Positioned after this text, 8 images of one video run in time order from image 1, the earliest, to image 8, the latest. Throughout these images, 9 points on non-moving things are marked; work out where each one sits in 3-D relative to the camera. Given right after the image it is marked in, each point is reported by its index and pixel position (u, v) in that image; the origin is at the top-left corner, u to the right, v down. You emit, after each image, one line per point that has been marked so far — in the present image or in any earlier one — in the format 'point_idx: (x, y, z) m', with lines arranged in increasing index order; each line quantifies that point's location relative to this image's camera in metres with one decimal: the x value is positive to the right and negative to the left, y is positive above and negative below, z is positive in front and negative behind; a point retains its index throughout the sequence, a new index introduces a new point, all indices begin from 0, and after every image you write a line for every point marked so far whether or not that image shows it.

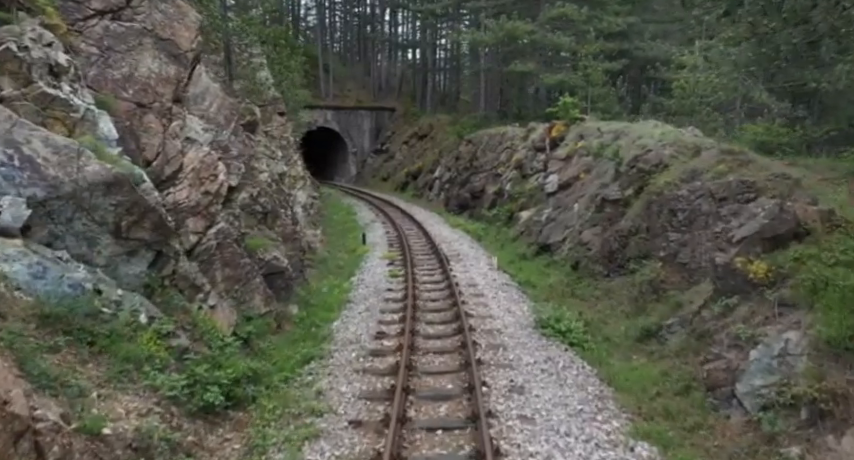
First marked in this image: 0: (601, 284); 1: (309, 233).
0: (+3.6, -1.1, +13.1) m
1: (-3.7, -0.2, +19.9) m
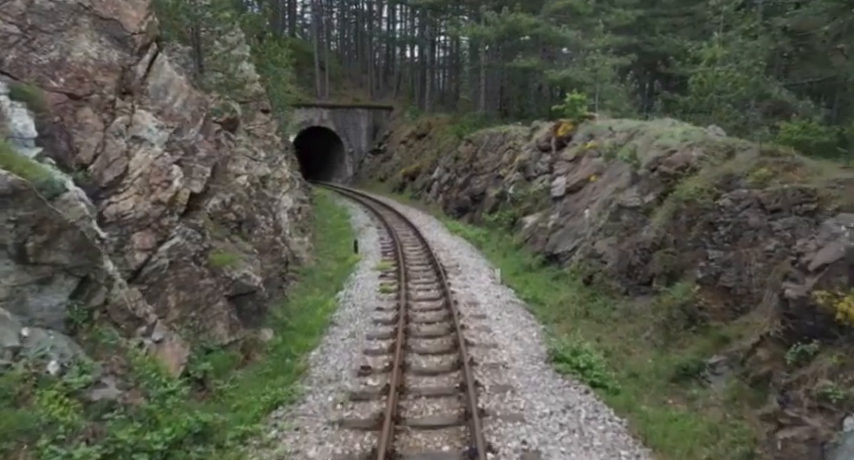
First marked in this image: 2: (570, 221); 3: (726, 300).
0: (+3.5, -1.3, +11.5) m
1: (-3.8, -0.4, +18.3) m
2: (+3.8, +0.2, +16.9) m
3: (+3.8, -0.9, +8.0) m
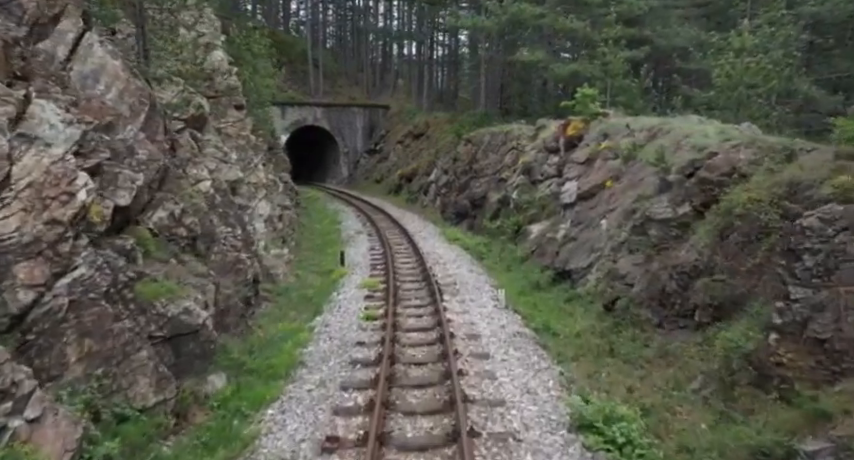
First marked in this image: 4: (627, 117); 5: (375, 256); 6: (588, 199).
0: (+3.3, -1.6, +9.4) m
1: (-3.9, -0.7, +16.2) m
2: (+3.6, 0.0, +14.8) m
3: (+3.6, -1.2, +6.0) m
4: (+5.4, +3.1, +17.4) m
5: (-1.6, -0.8, +19.8) m
6: (+4.0, +0.8, +16.0) m
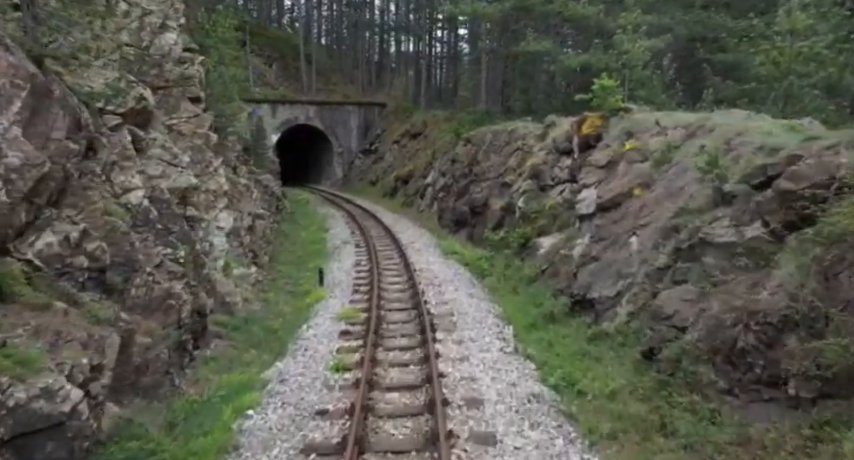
0: (+3.1, -2.0, +6.8) m
1: (-4.1, -1.0, +13.6) m
2: (+3.5, -0.4, +12.2) m
3: (+3.4, -1.5, +3.3) m
4: (+5.3, +2.7, +14.8) m
5: (-1.8, -1.2, +17.2) m
6: (+3.9, +0.4, +13.3) m
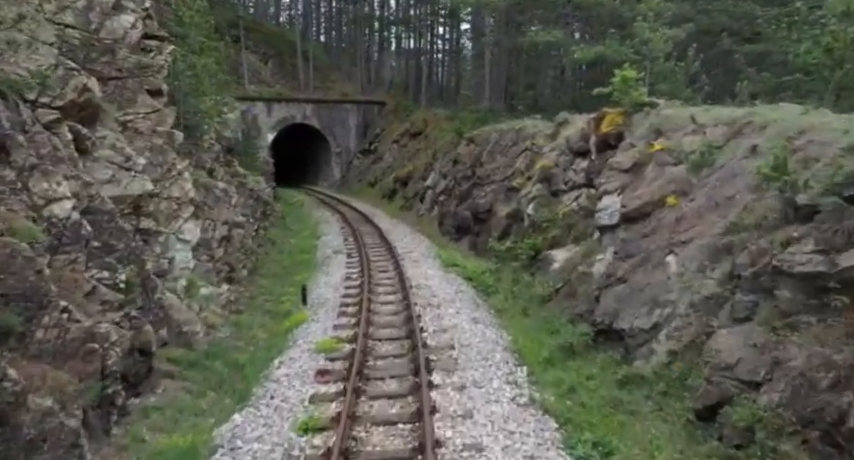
0: (+3.0, -2.2, +4.8) m
1: (-4.2, -1.3, +11.6) m
2: (+3.4, -0.7, +10.2) m
3: (+3.3, -1.8, +1.3) m
4: (+5.2, +2.5, +12.8) m
5: (-1.9, -1.4, +15.2) m
6: (+3.8, +0.2, +11.4) m
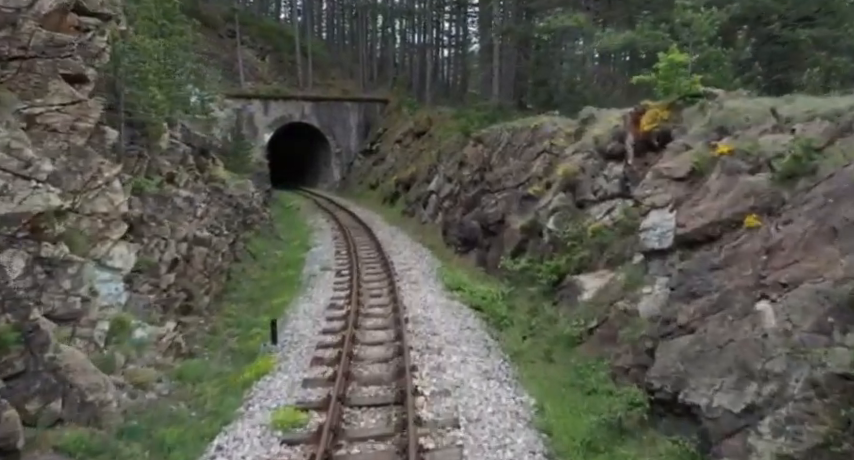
0: (+2.9, -2.6, +2.0) m
1: (-4.2, -1.7, +8.9) m
2: (+3.3, -1.1, +7.4) m
3: (+3.2, -2.2, -1.5) m
4: (+5.2, +2.1, +10.0) m
5: (-1.9, -1.8, +12.5) m
6: (+3.7, -0.2, +8.5) m
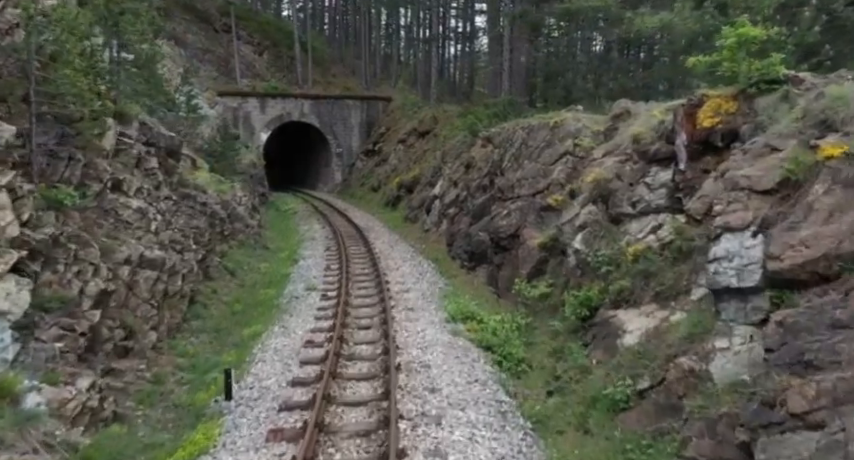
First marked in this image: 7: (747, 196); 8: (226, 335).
0: (+2.8, -3.0, -0.6) m
1: (-4.3, -2.0, +6.3) m
2: (+3.2, -1.4, +4.8) m
3: (+3.0, -2.5, -4.1) m
4: (+5.1, +1.7, +7.3) m
5: (-1.9, -2.1, +9.9) m
6: (+3.7, -0.6, +5.9) m
7: (+3.8, +0.4, +7.6) m
8: (-4.2, -2.0, +13.4) m
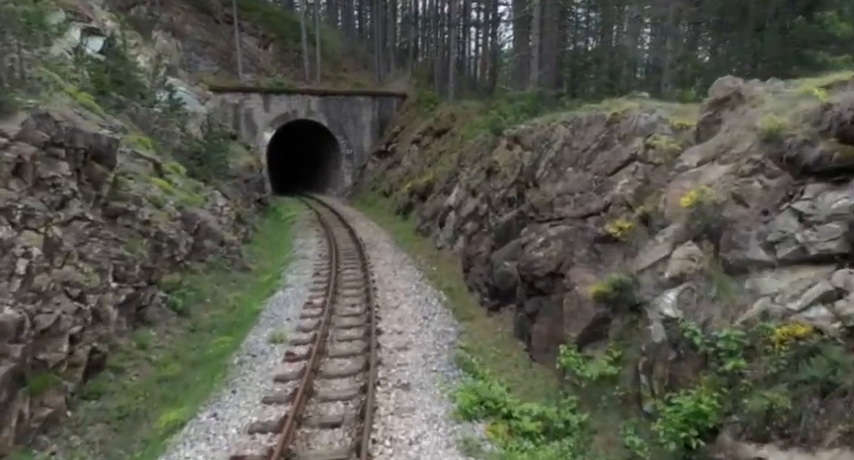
0: (+2.4, -3.5, -5.1) m
1: (-4.5, -2.6, +2.1) m
2: (+3.0, -2.0, +0.3) m
3: (+2.5, -3.1, -8.6) m
4: (+5.0, +1.1, +2.8) m
5: (-2.0, -2.7, +5.6) m
6: (+3.5, -1.2, +1.4) m
7: (+3.6, -0.2, +3.1) m
8: (-4.1, -2.6, +9.1) m
